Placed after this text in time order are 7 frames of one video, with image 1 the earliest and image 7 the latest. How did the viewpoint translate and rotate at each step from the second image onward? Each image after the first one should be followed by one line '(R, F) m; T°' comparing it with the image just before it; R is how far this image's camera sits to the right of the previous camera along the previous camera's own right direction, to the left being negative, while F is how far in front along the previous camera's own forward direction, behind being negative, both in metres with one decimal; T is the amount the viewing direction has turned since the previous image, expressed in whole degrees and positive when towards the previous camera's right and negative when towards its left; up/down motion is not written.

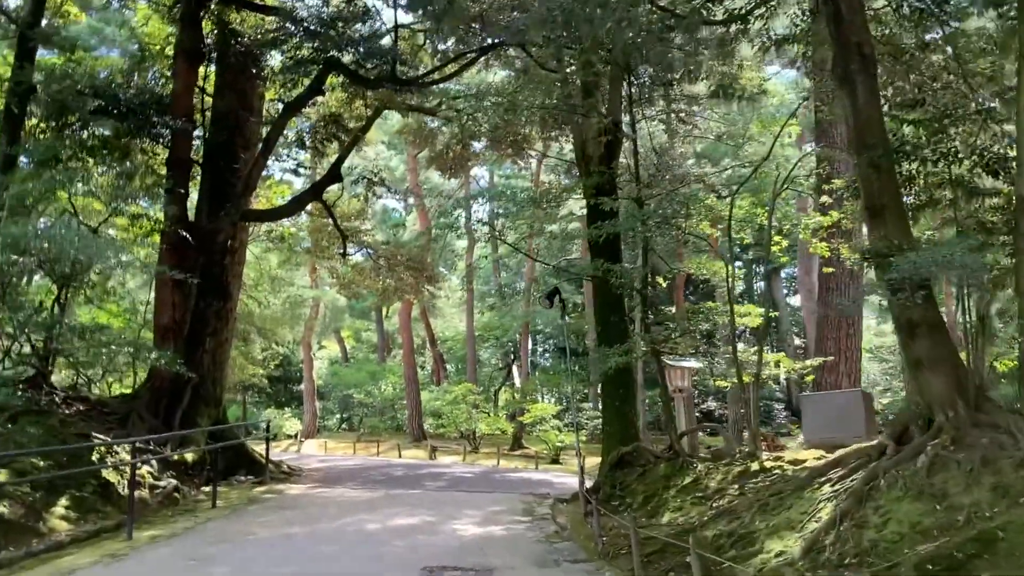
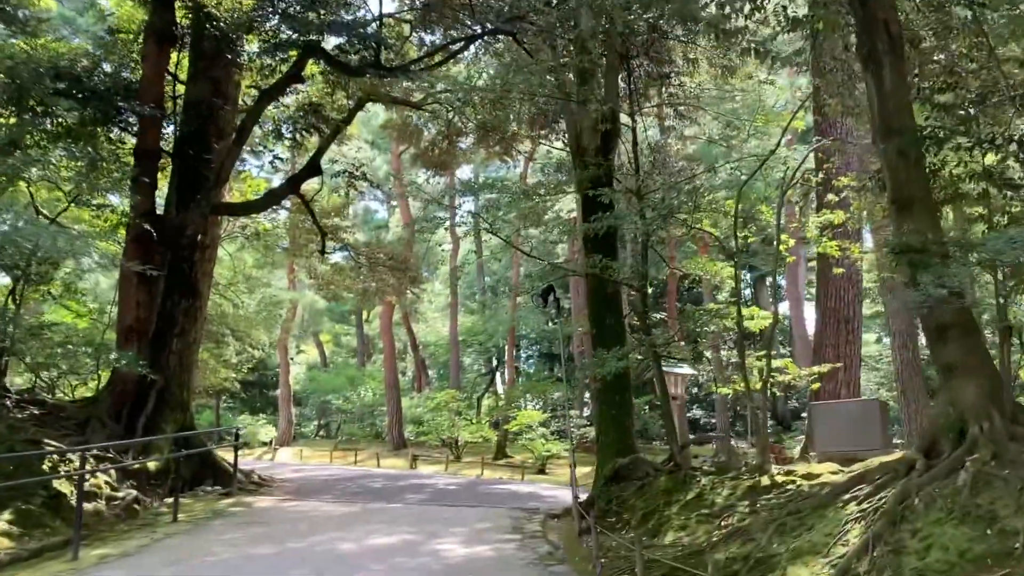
(-0.1, +0.5) m; +1°
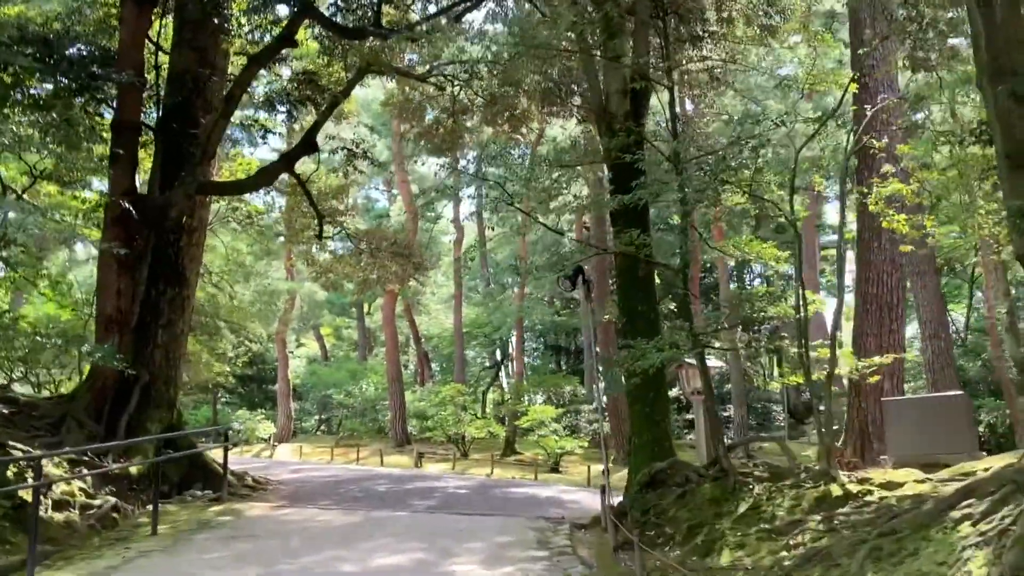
(-0.2, +0.9) m; 0°
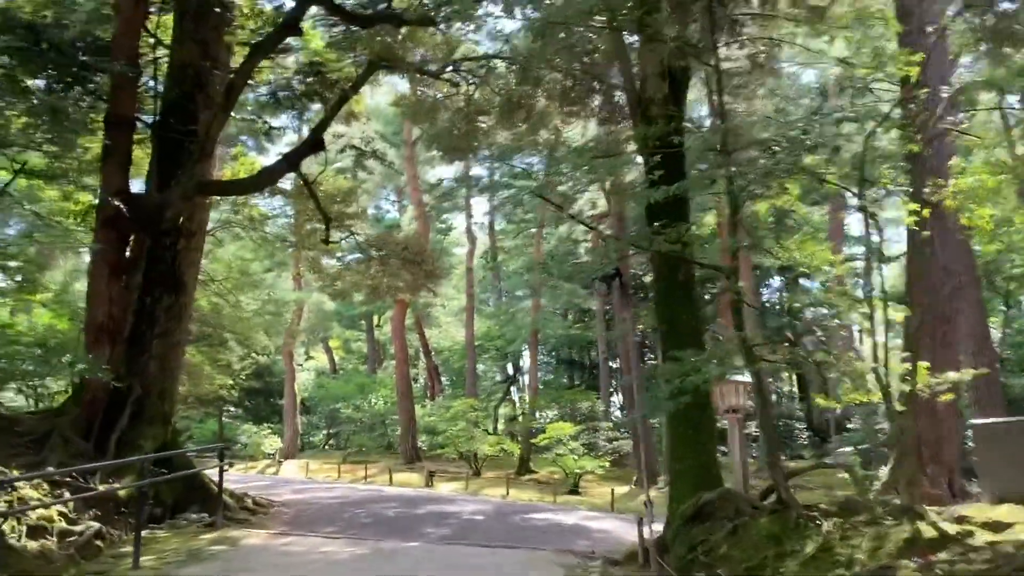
(-0.1, +0.7) m; -1°
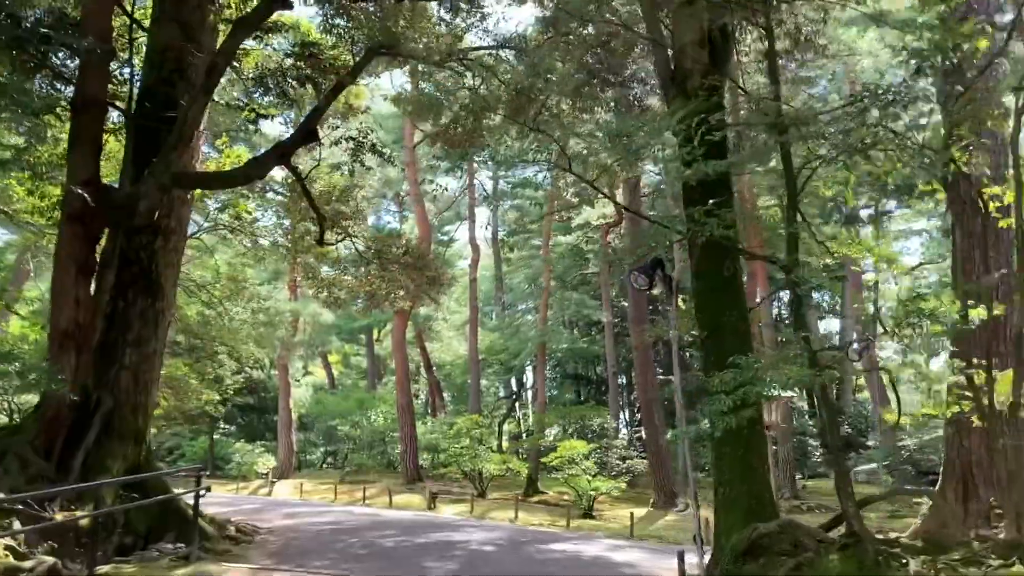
(-0.1, +0.8) m; 0°
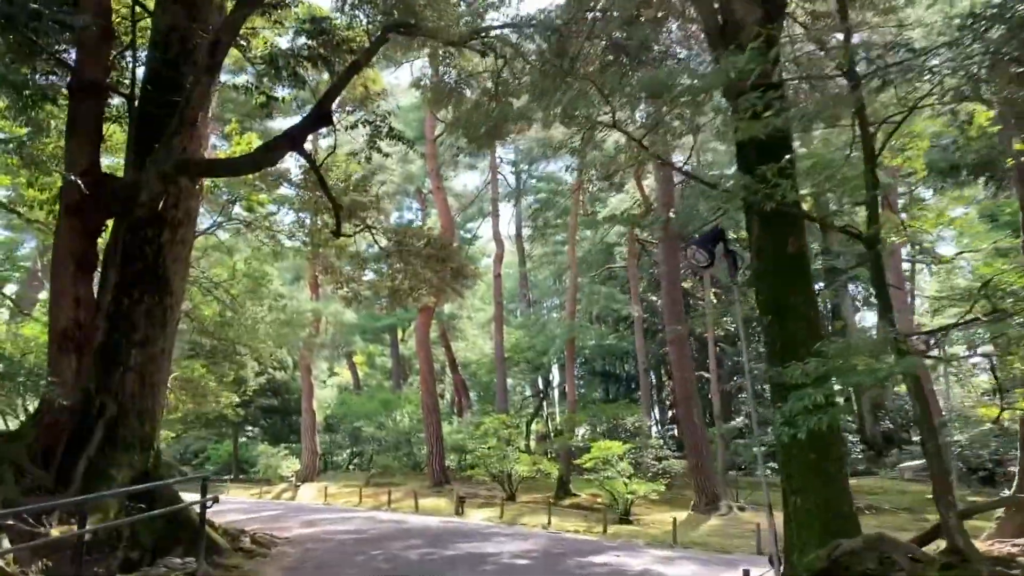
(-0.1, +0.6) m; -2°
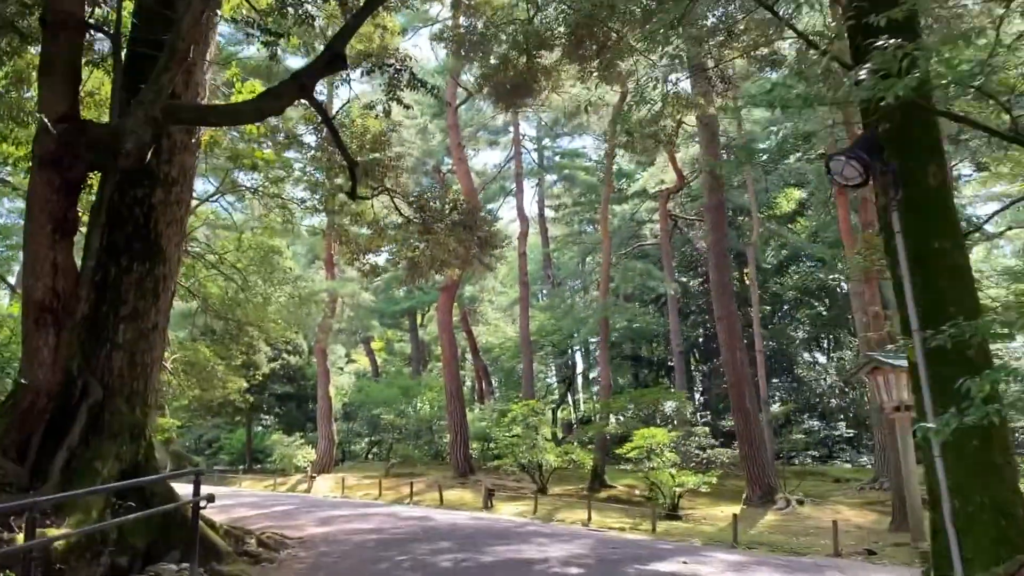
(-0.2, +1.0) m; -1°
